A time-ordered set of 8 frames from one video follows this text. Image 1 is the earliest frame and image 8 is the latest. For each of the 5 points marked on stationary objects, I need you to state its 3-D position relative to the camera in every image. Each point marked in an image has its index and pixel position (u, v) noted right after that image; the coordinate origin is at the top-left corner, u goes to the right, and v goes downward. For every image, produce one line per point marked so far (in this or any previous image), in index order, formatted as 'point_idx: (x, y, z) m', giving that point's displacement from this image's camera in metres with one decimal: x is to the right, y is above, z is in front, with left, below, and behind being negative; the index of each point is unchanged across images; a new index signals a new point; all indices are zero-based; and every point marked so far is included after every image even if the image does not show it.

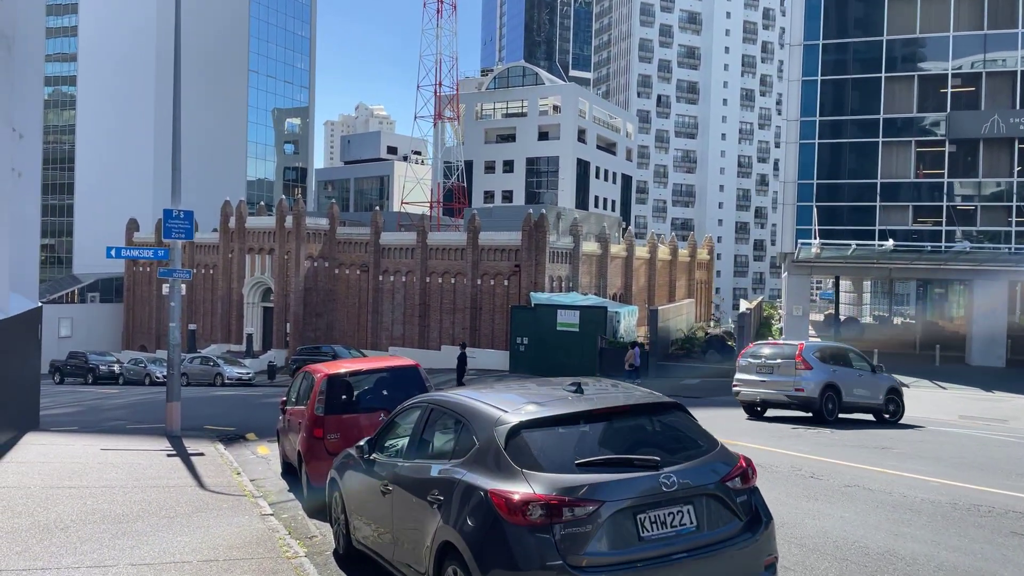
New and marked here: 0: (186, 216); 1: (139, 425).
0: (-6.1, +1.4, +14.5) m
1: (-8.0, -3.0, +16.6) m
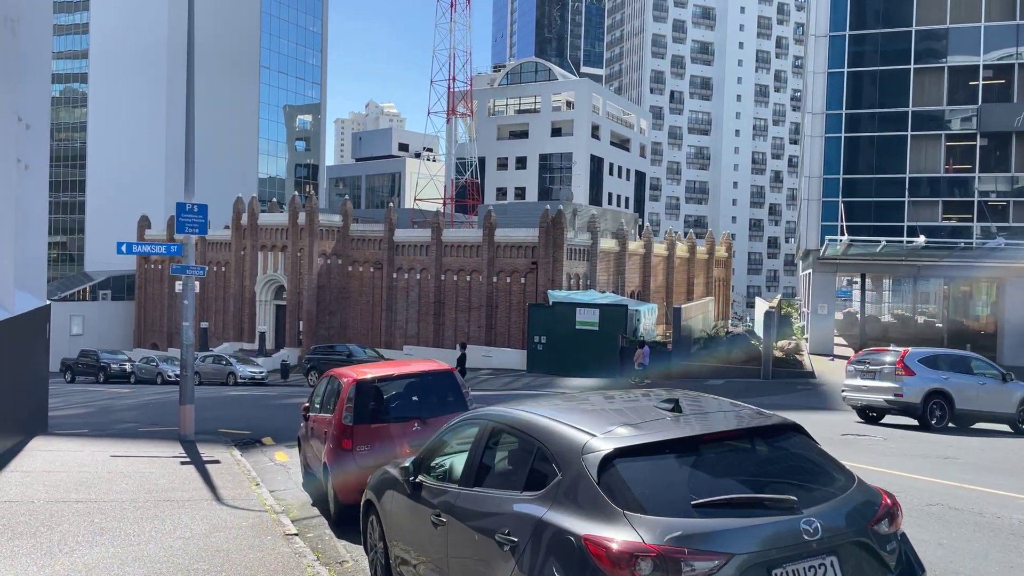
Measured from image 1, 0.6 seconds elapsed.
0: (-5.6, +1.4, +13.8) m
1: (-7.4, -2.9, +16.0) m
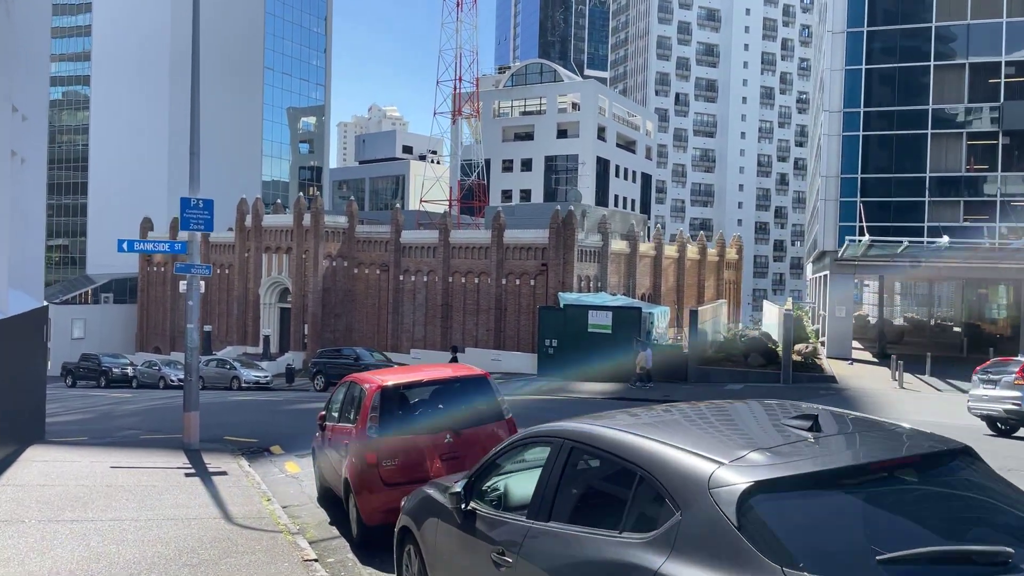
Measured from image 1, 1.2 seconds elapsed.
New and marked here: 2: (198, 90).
0: (-5.2, +1.4, +13.1) m
1: (-7.0, -2.9, +15.2) m
2: (-6.2, +3.9, +15.3) m
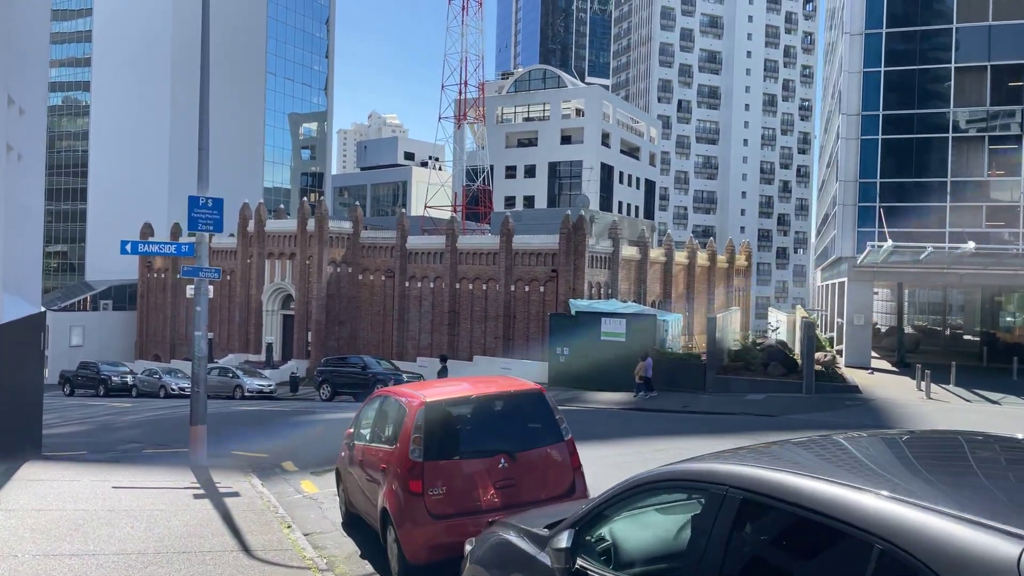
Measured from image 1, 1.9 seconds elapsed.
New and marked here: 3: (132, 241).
0: (-4.7, +1.3, +12.2) m
1: (-6.5, -3.0, +14.3) m
2: (-5.7, +3.8, +14.5) m
3: (-5.9, +0.7, +12.0) m
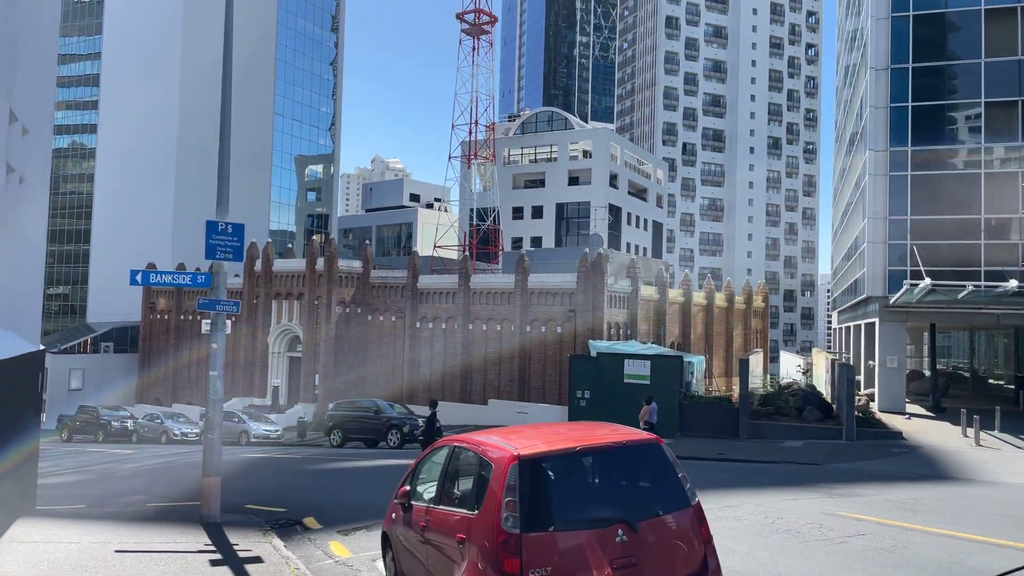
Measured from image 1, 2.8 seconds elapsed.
0: (-4.0, +0.8, +11.1) m
1: (-5.8, -3.6, +12.9) m
2: (-5.0, +3.2, +13.5) m
3: (-5.2, +0.2, +10.8) m
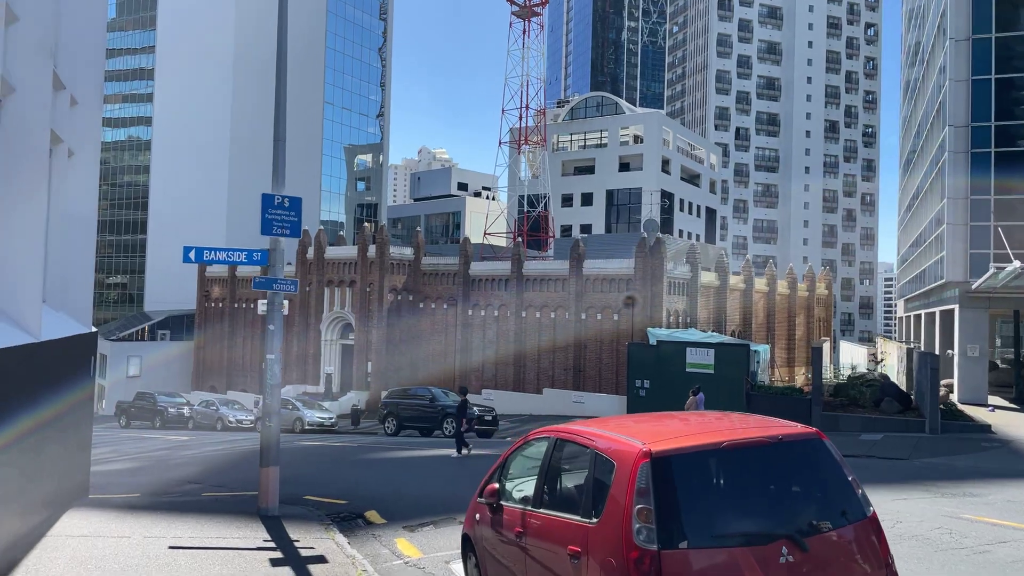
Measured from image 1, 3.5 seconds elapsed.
0: (-3.0, +1.1, +10.4) m
1: (-4.7, -3.3, +12.4) m
2: (-3.8, +3.5, +12.8) m
3: (-4.2, +0.5, +10.2) m
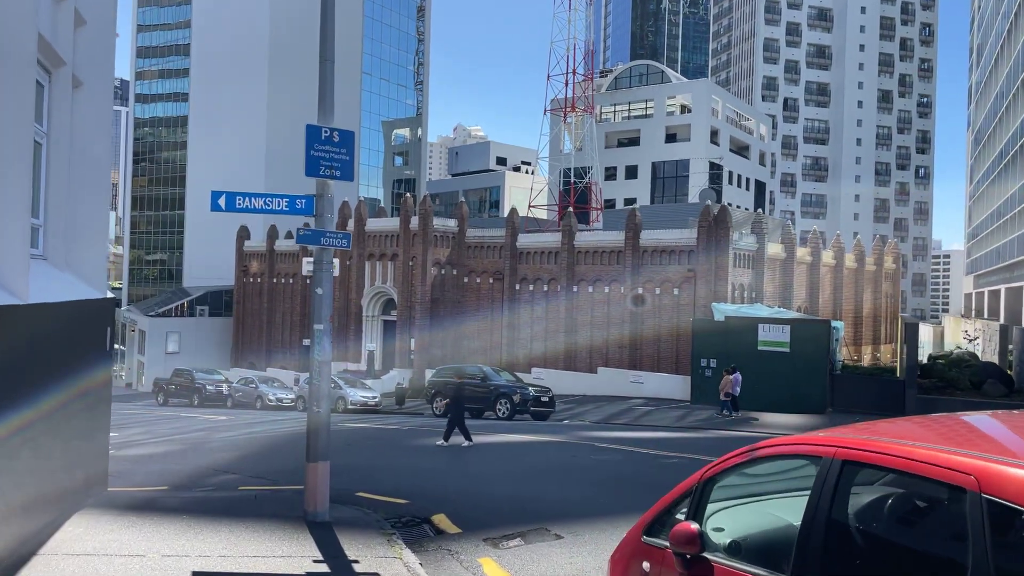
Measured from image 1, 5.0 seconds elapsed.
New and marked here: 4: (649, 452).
0: (-1.8, +1.6, +8.4) m
1: (-3.4, -2.8, +10.6) m
2: (-2.6, +4.1, +10.8) m
3: (-3.1, +1.0, +8.3) m
4: (+2.4, -2.8, +13.2) m
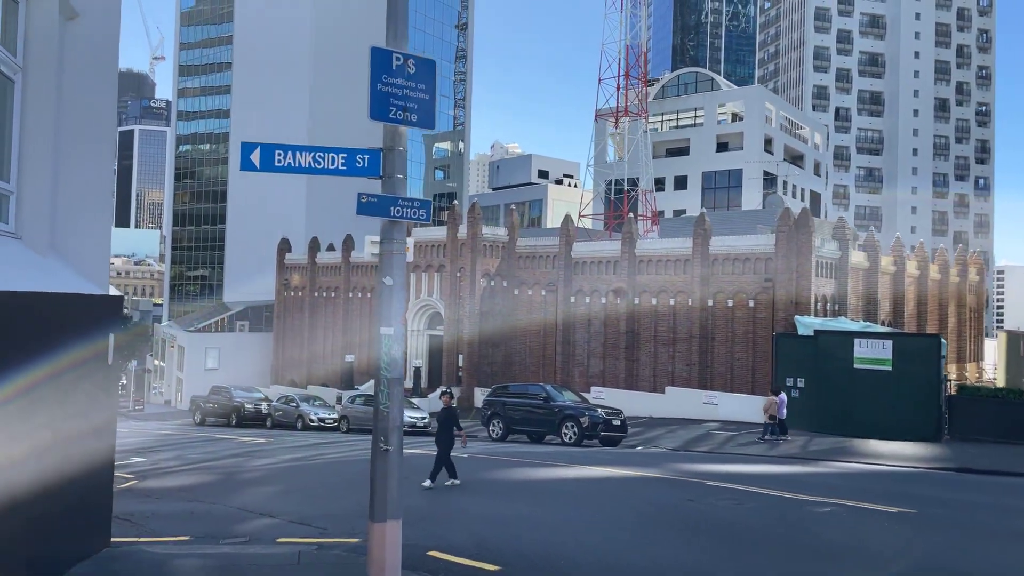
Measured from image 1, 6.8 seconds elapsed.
0: (-0.7, +1.7, +6.1) m
1: (-2.2, -2.7, +8.2) m
2: (-1.4, +4.1, +8.5) m
3: (-1.9, +1.1, +6.0) m
4: (+3.7, -2.8, +10.6) m
